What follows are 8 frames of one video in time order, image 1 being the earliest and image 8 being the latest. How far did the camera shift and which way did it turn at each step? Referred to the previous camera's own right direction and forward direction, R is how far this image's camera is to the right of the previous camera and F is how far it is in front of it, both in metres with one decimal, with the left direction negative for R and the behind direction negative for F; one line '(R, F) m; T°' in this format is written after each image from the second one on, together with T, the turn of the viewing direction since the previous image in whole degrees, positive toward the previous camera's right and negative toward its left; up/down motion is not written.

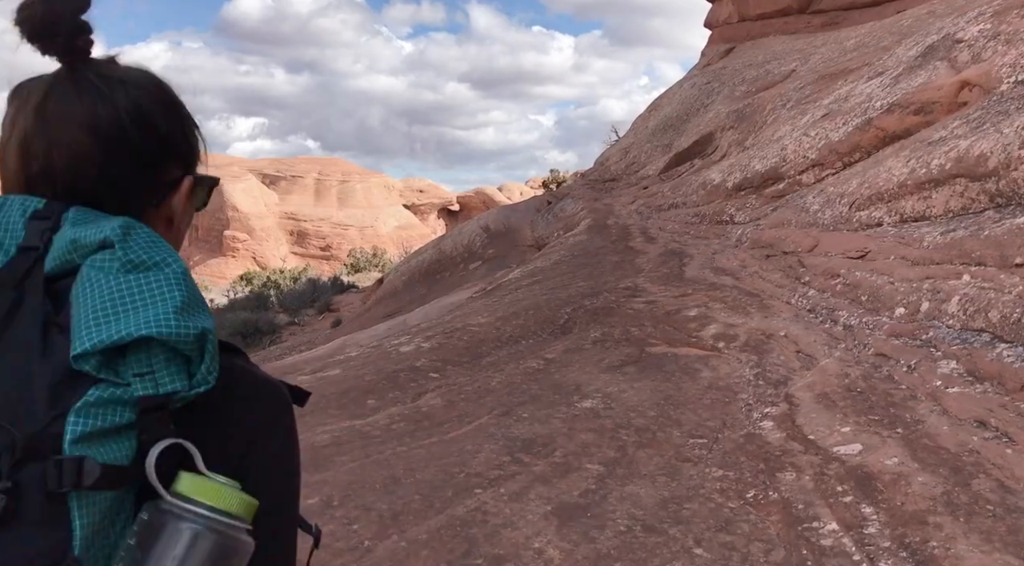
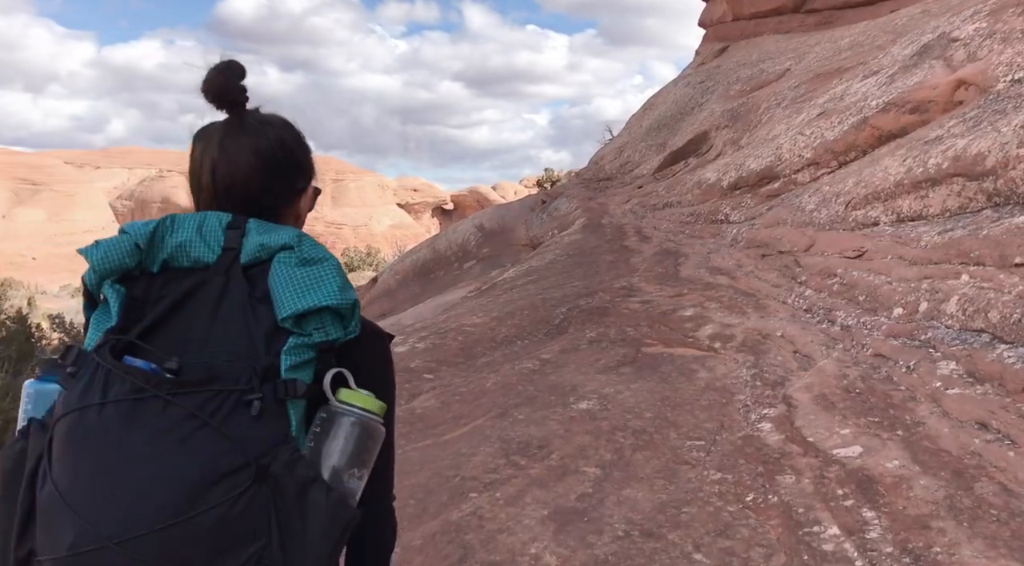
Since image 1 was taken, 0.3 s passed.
(0.0, +0.1) m; 0°
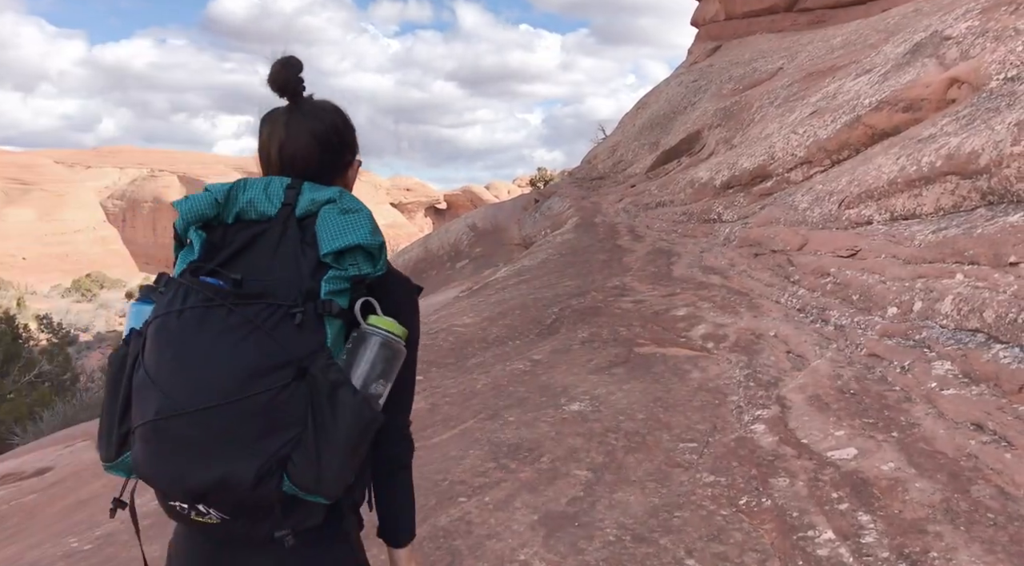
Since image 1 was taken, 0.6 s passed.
(0.0, +0.1) m; +1°
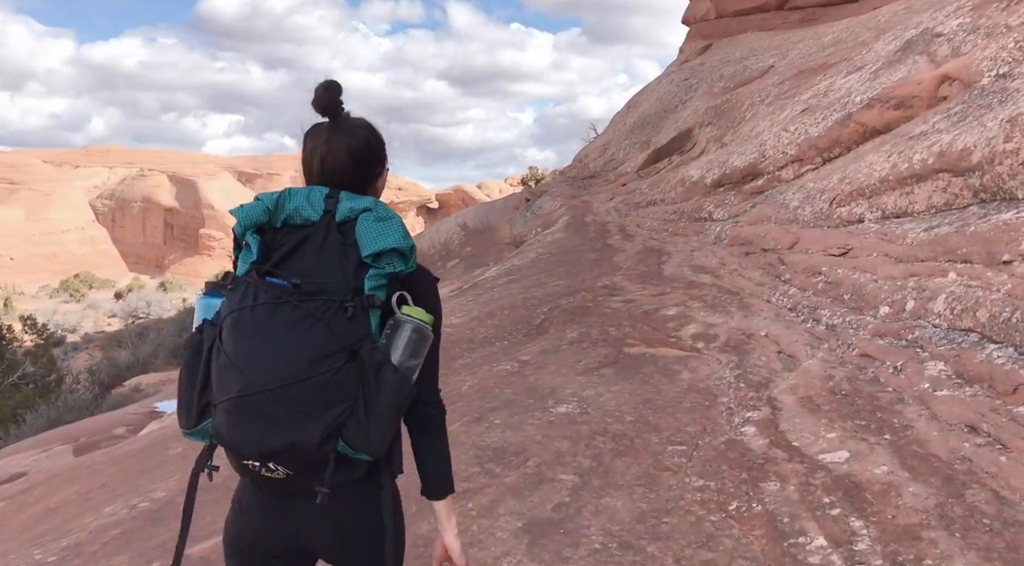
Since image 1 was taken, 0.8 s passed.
(0.0, +0.1) m; +1°
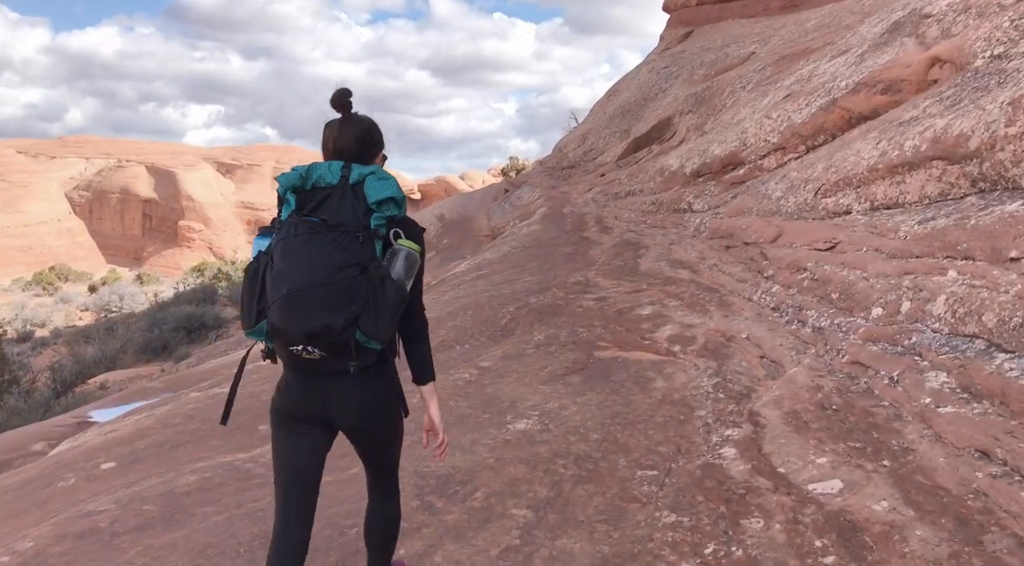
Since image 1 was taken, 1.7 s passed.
(+0.2, +0.4) m; +1°
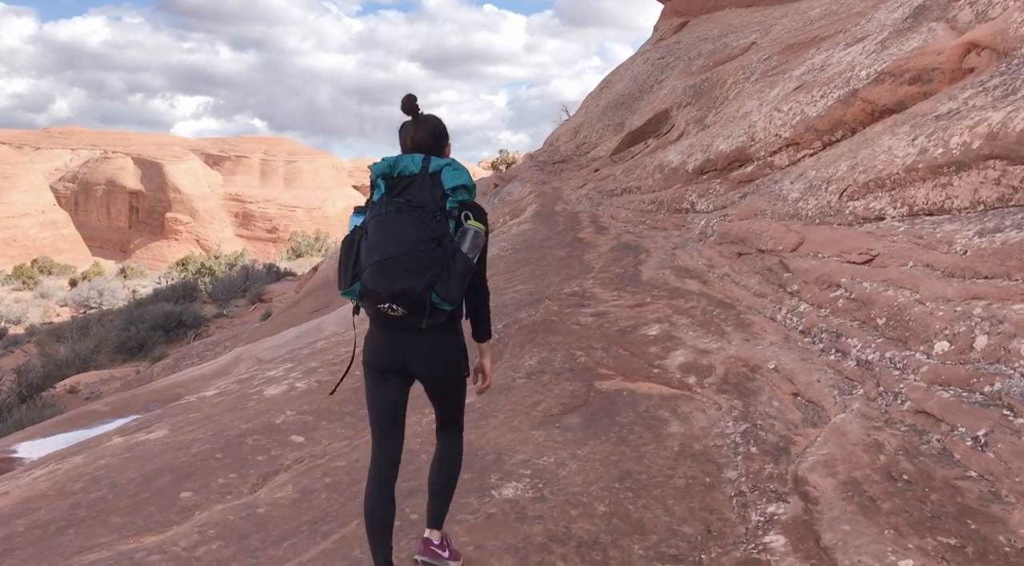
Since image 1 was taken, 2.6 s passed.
(0.0, +0.7) m; +1°
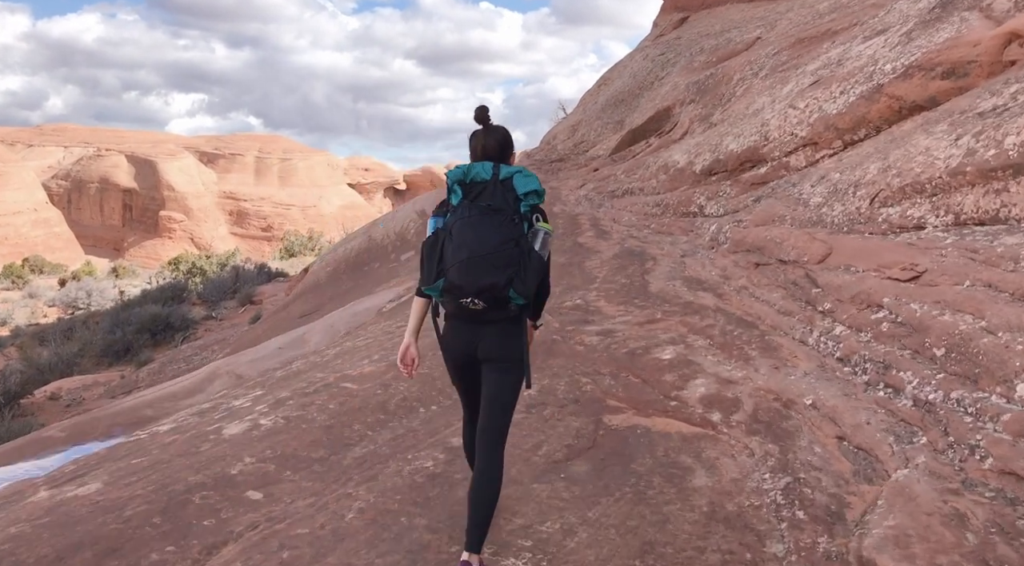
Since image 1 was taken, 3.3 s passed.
(0.0, +0.5) m; 0°
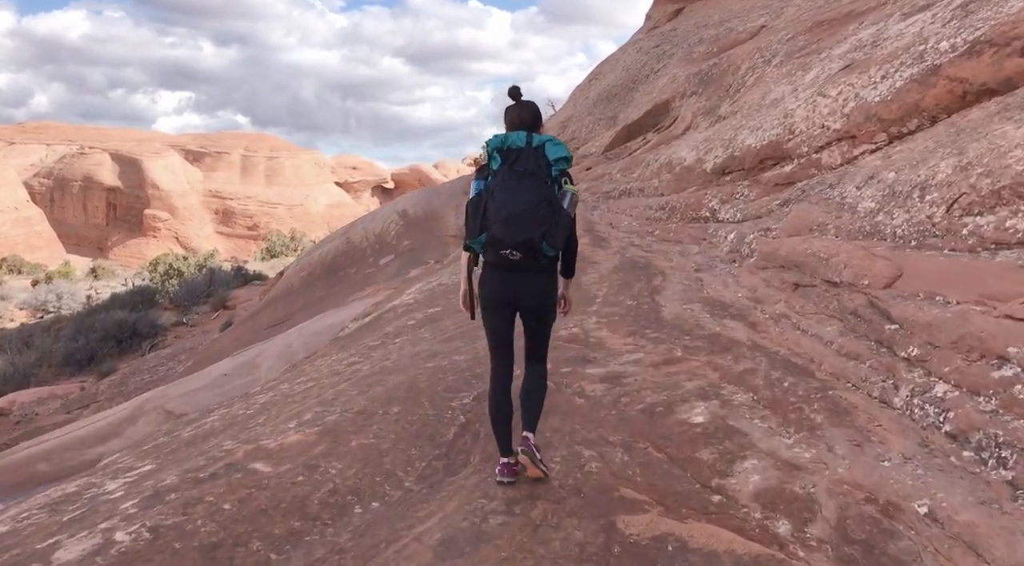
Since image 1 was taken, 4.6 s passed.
(+0.1, +1.1) m; +1°
